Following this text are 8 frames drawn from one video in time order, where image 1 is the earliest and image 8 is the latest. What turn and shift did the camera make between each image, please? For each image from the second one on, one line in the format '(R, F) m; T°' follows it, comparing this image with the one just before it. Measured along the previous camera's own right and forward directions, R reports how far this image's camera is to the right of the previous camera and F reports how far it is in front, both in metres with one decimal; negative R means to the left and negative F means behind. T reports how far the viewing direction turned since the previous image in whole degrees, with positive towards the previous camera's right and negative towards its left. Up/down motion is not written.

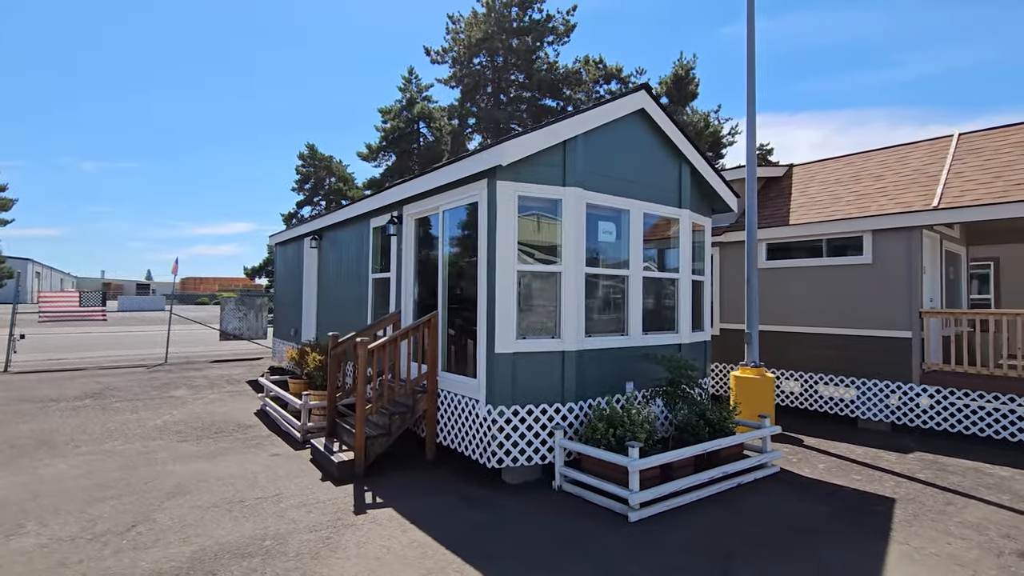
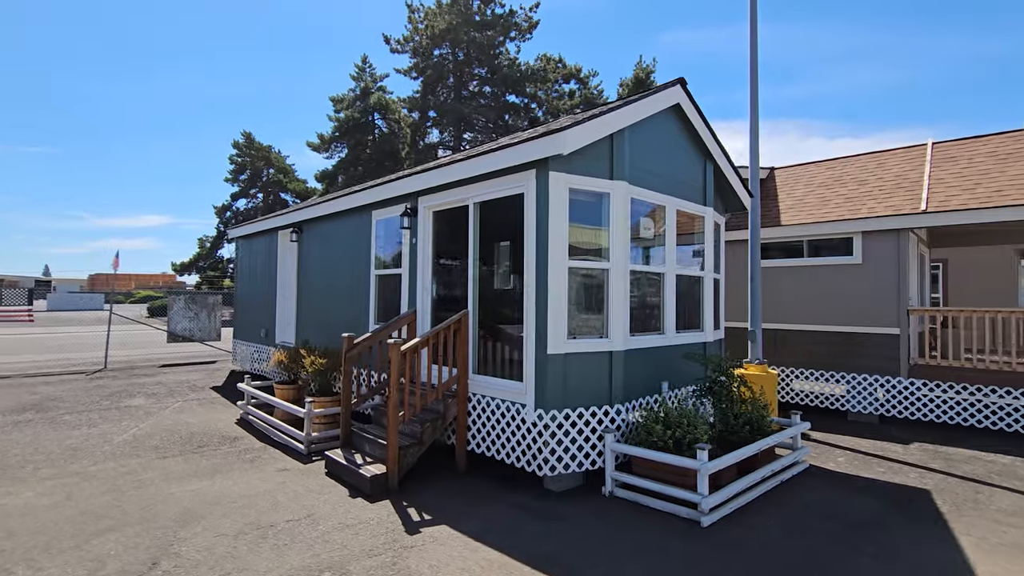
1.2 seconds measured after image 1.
(-1.1, +0.4) m; +7°
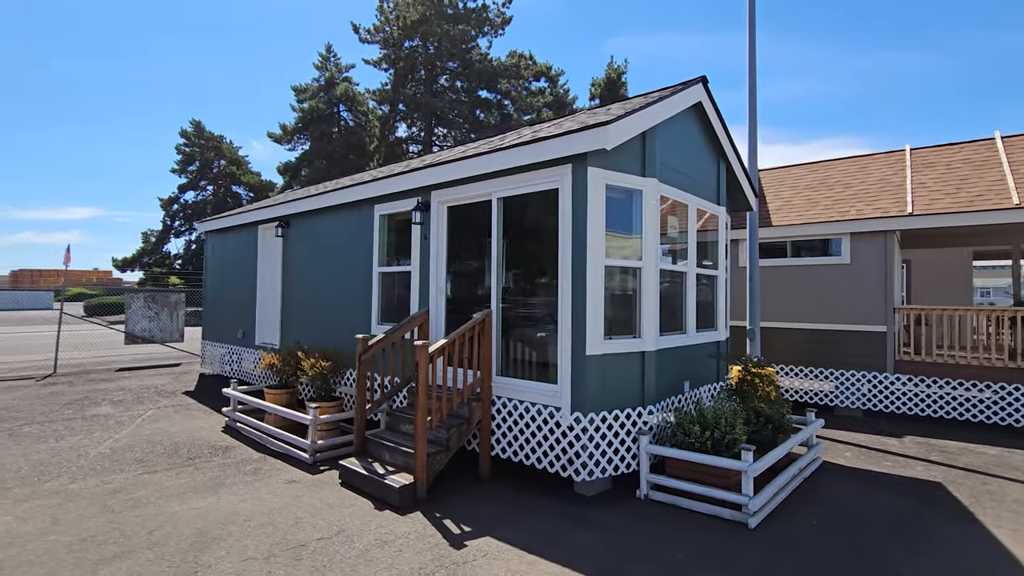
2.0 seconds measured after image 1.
(-0.7, +0.2) m; +5°
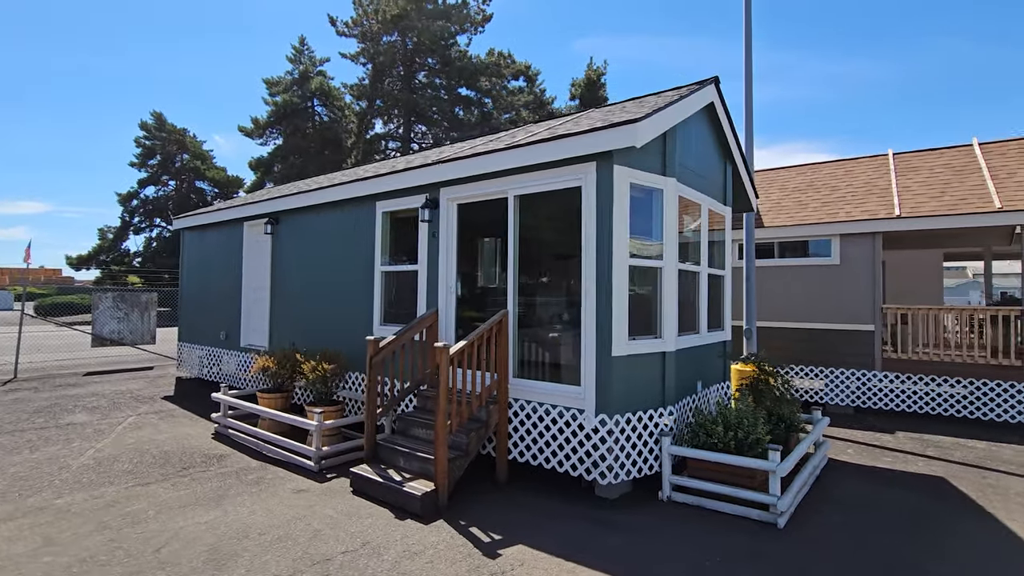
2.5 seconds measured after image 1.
(-0.5, +0.1) m; +3°
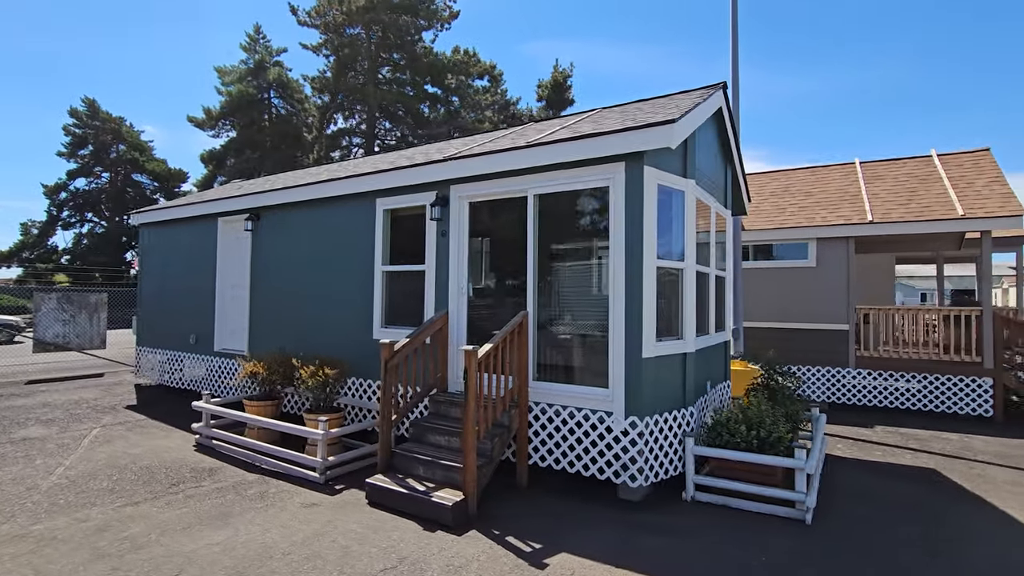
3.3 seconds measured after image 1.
(-0.7, +0.2) m; +5°
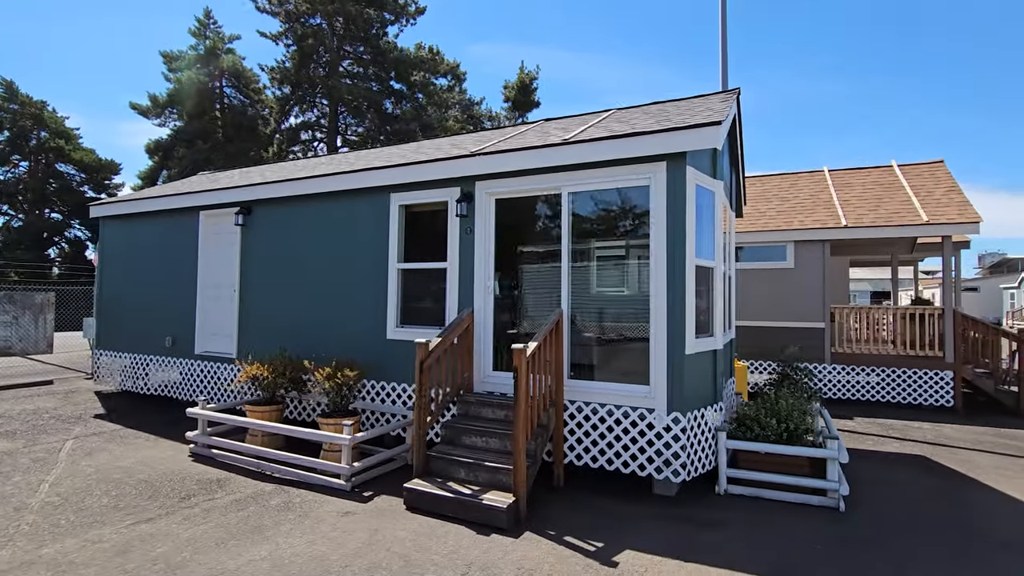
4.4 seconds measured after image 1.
(-0.9, +0.1) m; +6°
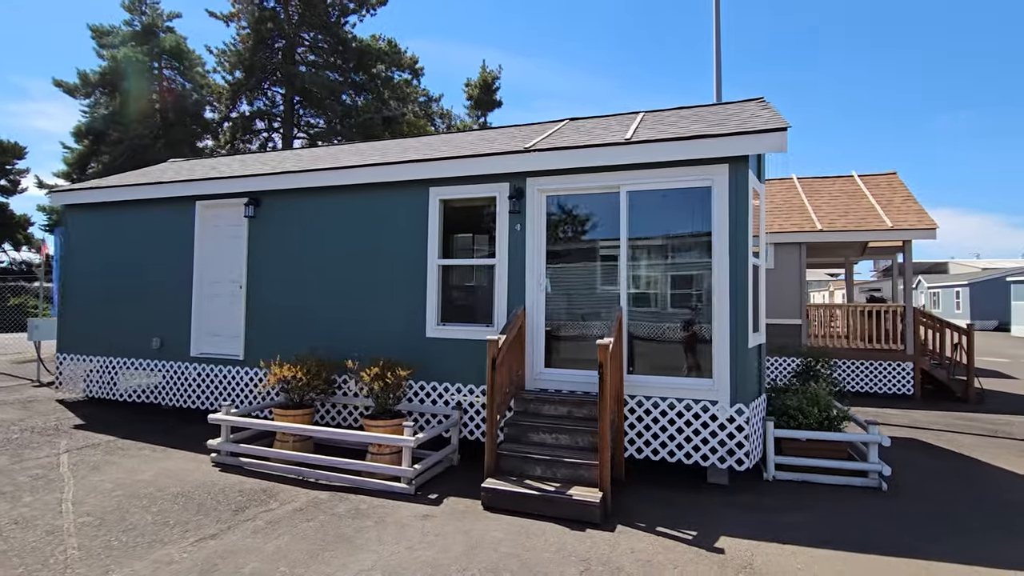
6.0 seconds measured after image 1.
(-1.3, +0.1) m; +7°
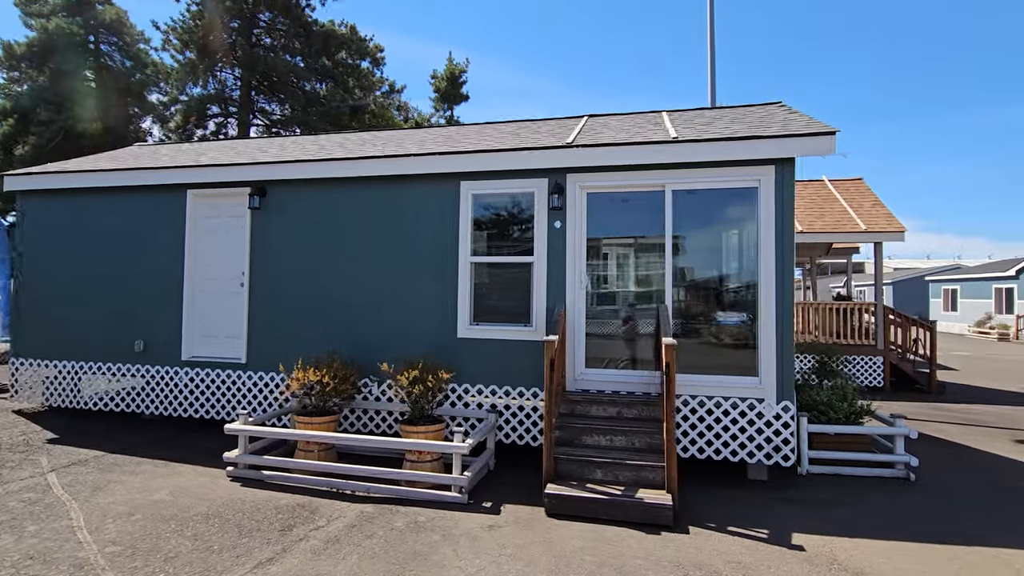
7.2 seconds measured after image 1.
(-1.0, +0.2) m; +6°
